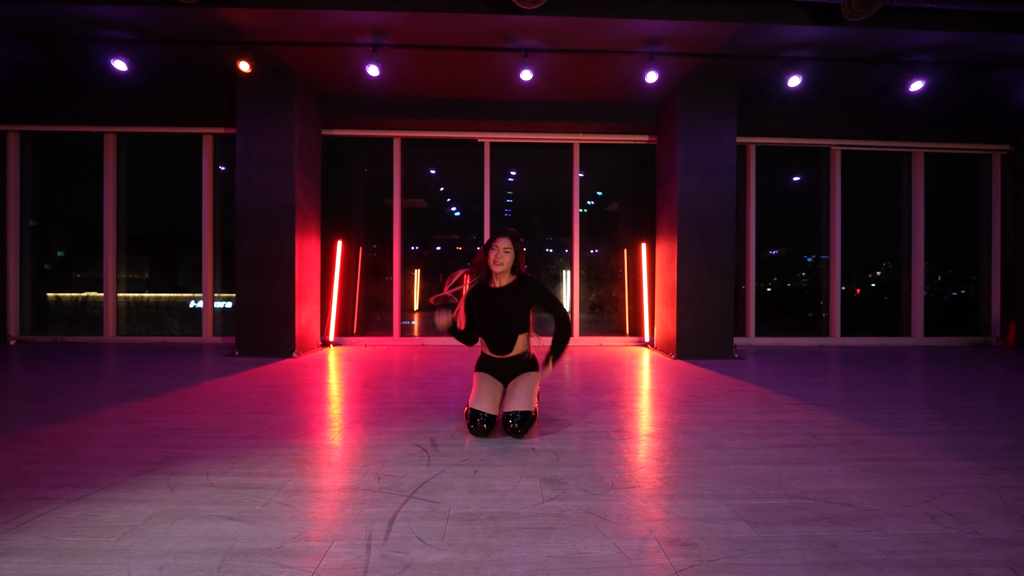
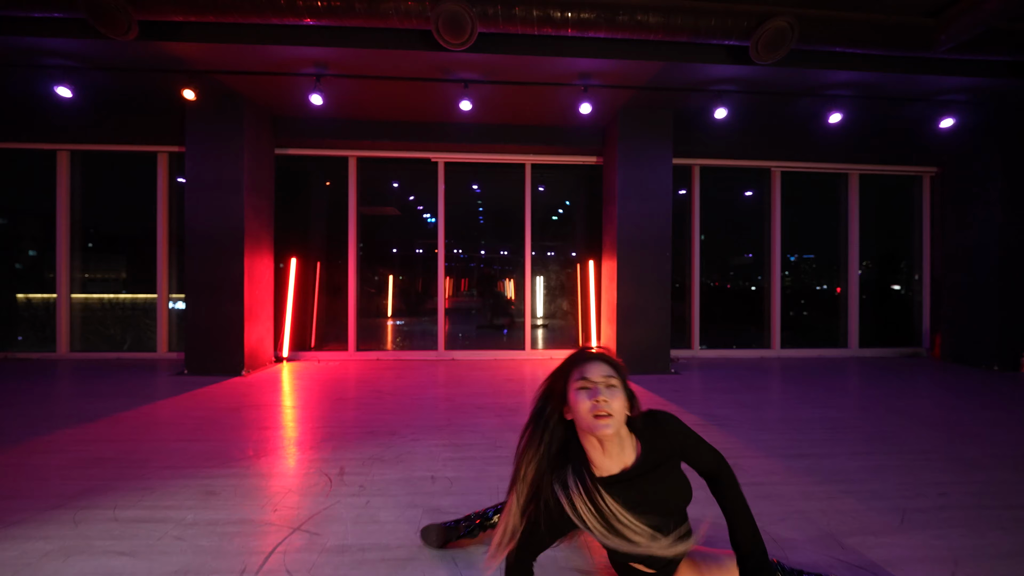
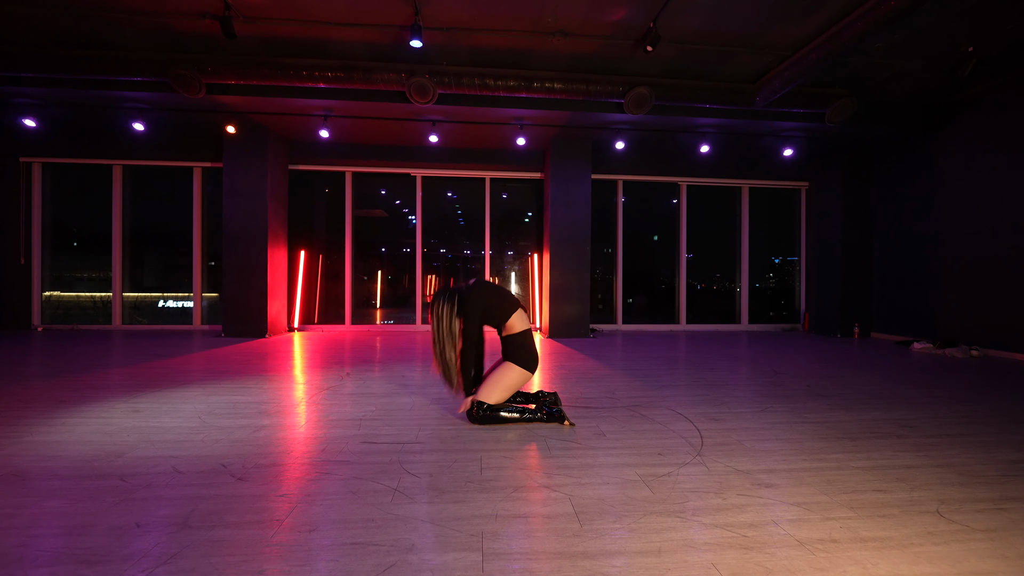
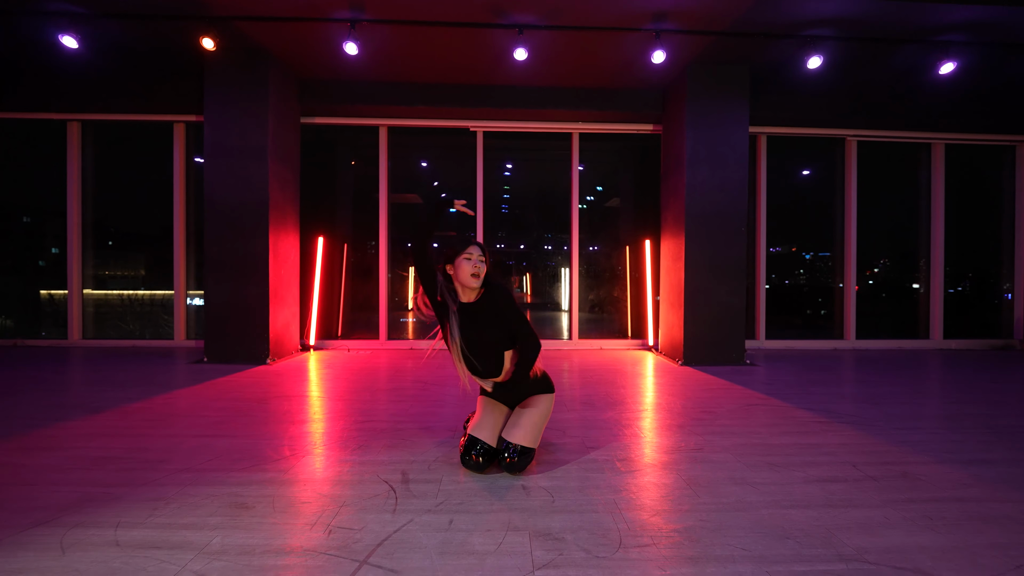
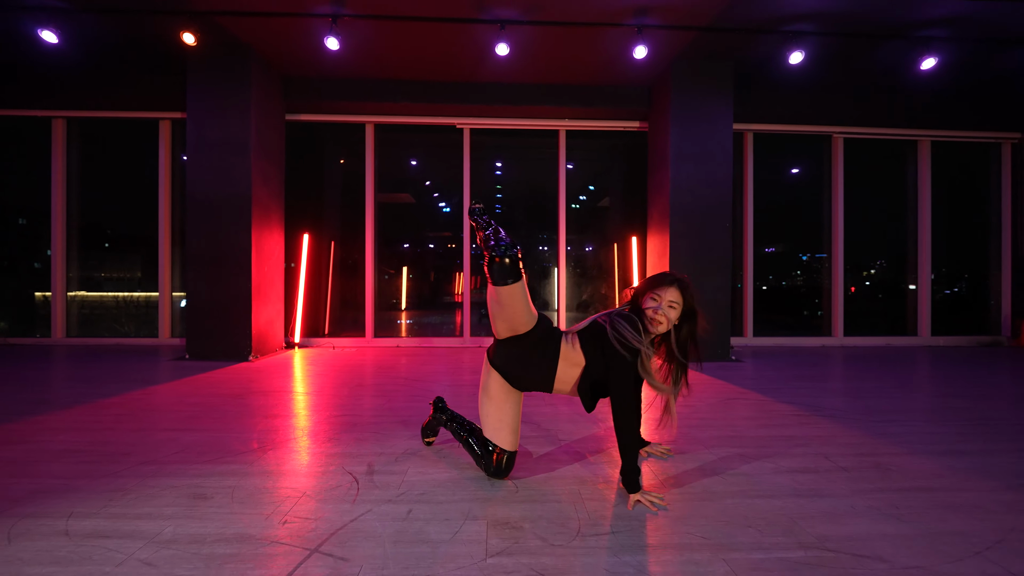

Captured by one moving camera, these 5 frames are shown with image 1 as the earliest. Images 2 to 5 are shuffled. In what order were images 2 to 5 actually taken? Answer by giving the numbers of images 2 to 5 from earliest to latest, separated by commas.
4, 5, 2, 3
